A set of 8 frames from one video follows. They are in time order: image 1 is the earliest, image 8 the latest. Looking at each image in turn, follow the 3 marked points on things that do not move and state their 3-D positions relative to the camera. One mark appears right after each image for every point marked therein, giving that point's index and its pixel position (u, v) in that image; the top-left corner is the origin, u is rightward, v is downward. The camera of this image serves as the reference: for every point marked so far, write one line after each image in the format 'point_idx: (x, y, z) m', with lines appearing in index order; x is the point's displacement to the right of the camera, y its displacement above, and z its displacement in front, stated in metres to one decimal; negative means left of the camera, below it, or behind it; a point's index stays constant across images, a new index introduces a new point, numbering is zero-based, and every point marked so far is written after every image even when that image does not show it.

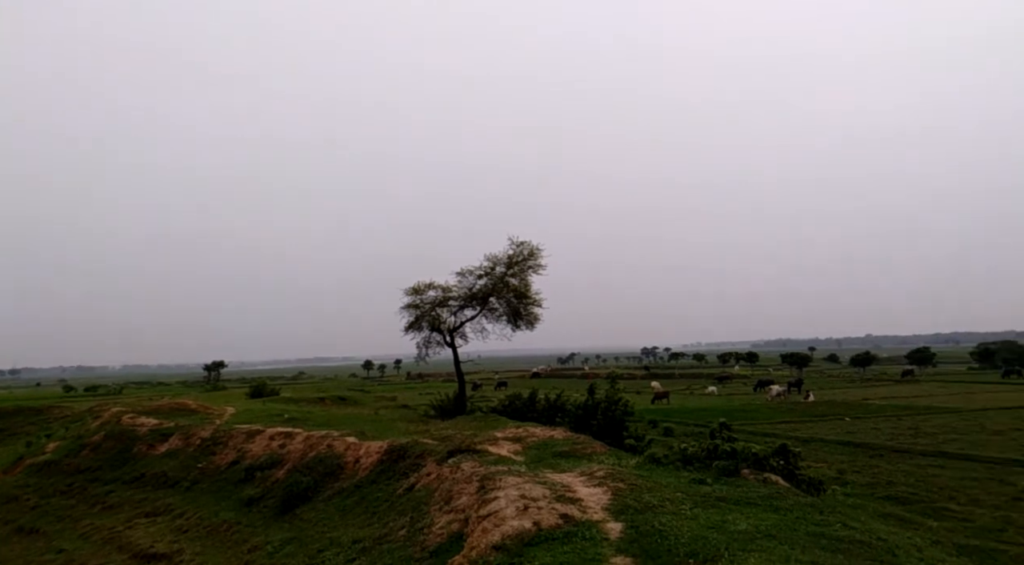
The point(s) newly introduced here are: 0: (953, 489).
0: (+11.7, -5.5, +18.2) m
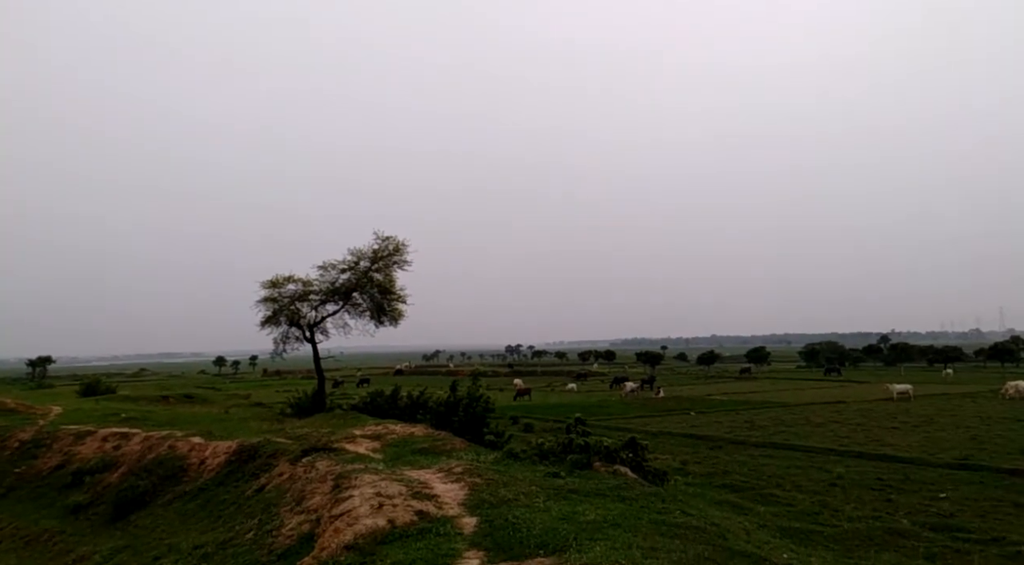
0: (+7.8, -5.6, +20.0) m
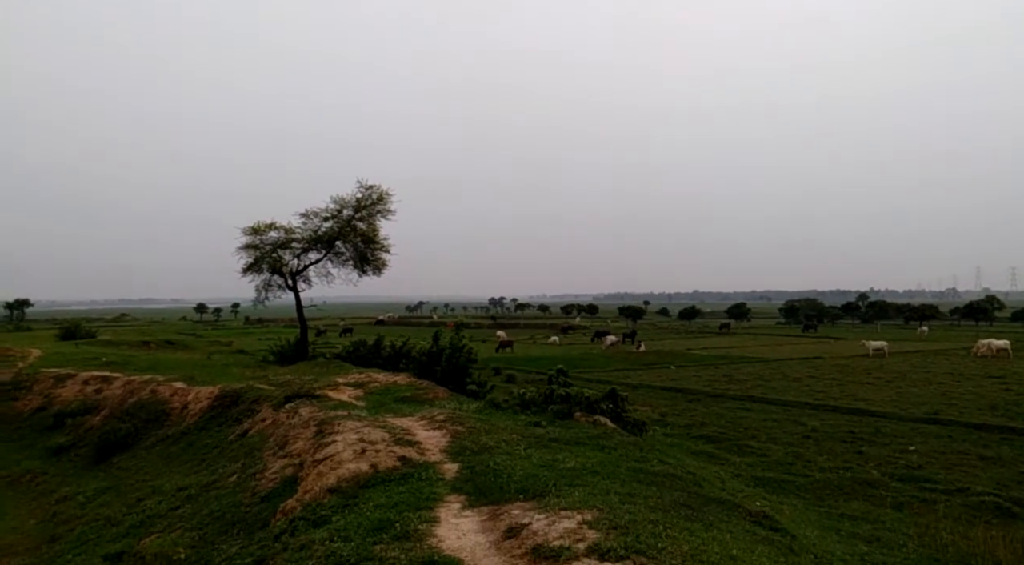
0: (+7.2, -4.4, +20.4) m
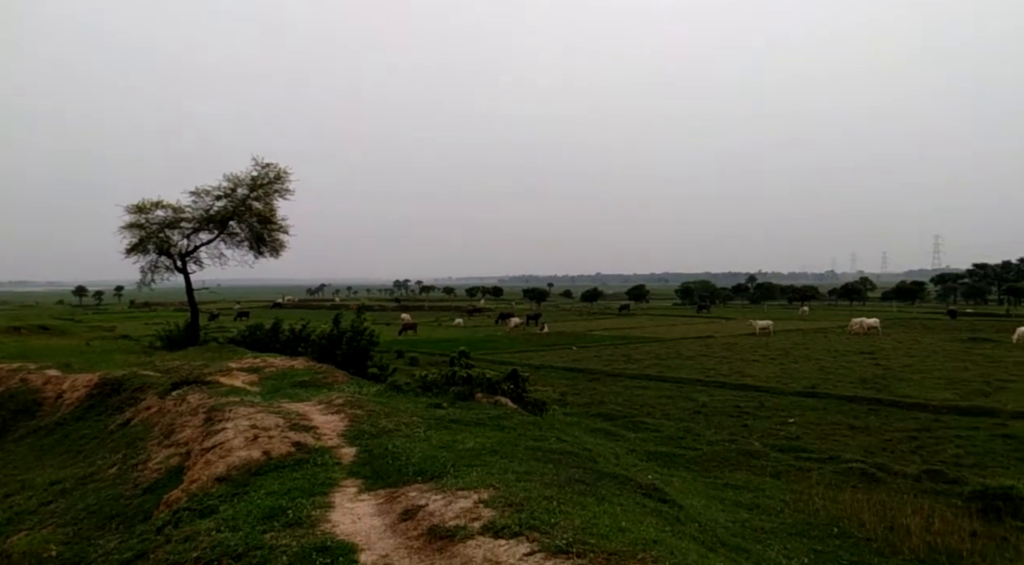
0: (+4.3, -3.8, +21.2) m
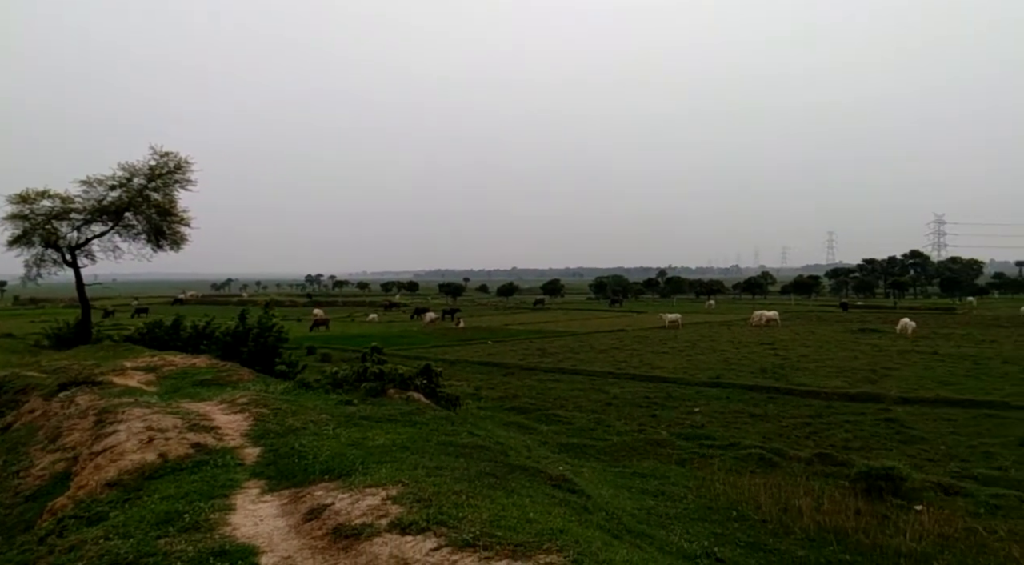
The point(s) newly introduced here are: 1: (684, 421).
0: (+1.6, -3.6, +21.5) m
1: (+5.0, -4.1, +19.9) m
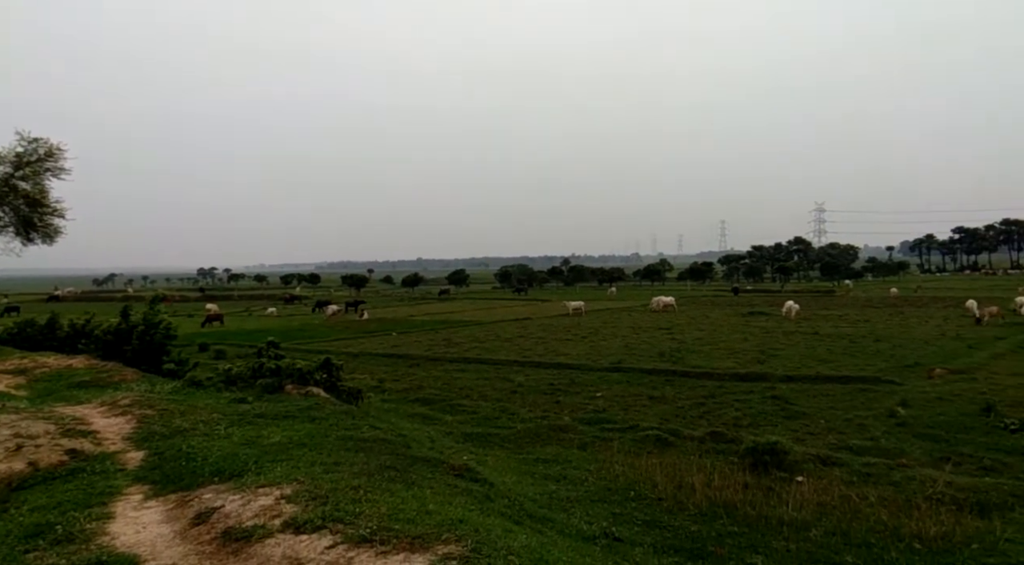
0: (-1.3, -3.3, +21.6) m
1: (+2.2, -3.7, +20.4) m
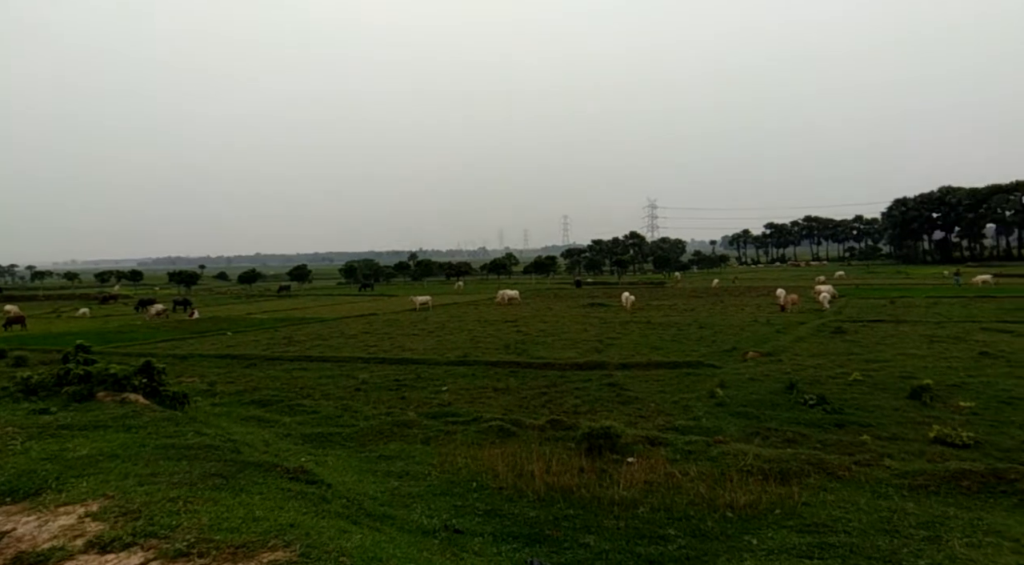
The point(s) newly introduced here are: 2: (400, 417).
0: (-6.1, -3.2, +20.8) m
1: (-2.4, -3.5, +20.4) m
2: (-3.1, -3.8, +19.2) m
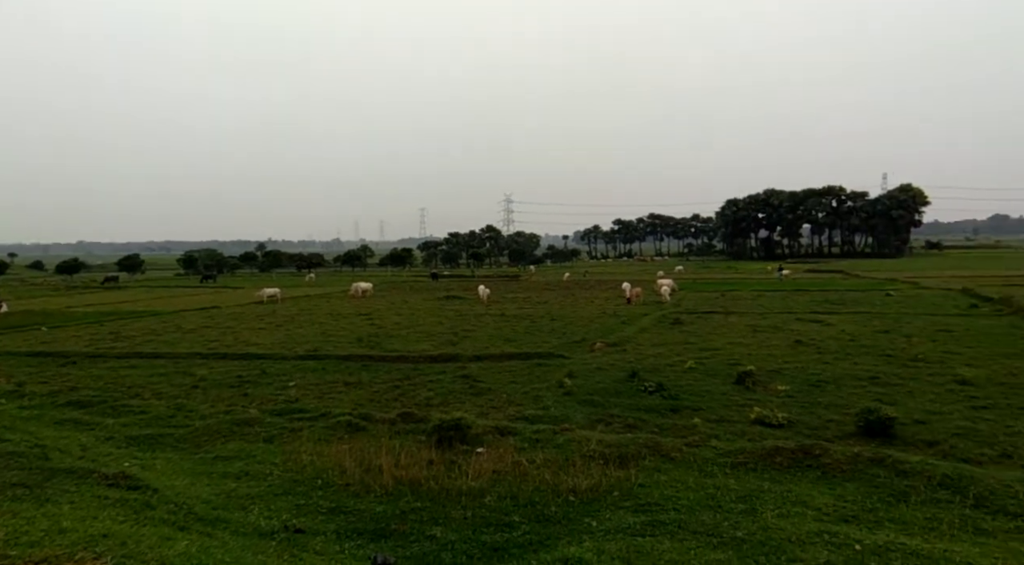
0: (-10.4, -2.9, +19.3) m
1: (-6.7, -3.3, +19.6) m
2: (-7.2, -3.6, +18.3) m
